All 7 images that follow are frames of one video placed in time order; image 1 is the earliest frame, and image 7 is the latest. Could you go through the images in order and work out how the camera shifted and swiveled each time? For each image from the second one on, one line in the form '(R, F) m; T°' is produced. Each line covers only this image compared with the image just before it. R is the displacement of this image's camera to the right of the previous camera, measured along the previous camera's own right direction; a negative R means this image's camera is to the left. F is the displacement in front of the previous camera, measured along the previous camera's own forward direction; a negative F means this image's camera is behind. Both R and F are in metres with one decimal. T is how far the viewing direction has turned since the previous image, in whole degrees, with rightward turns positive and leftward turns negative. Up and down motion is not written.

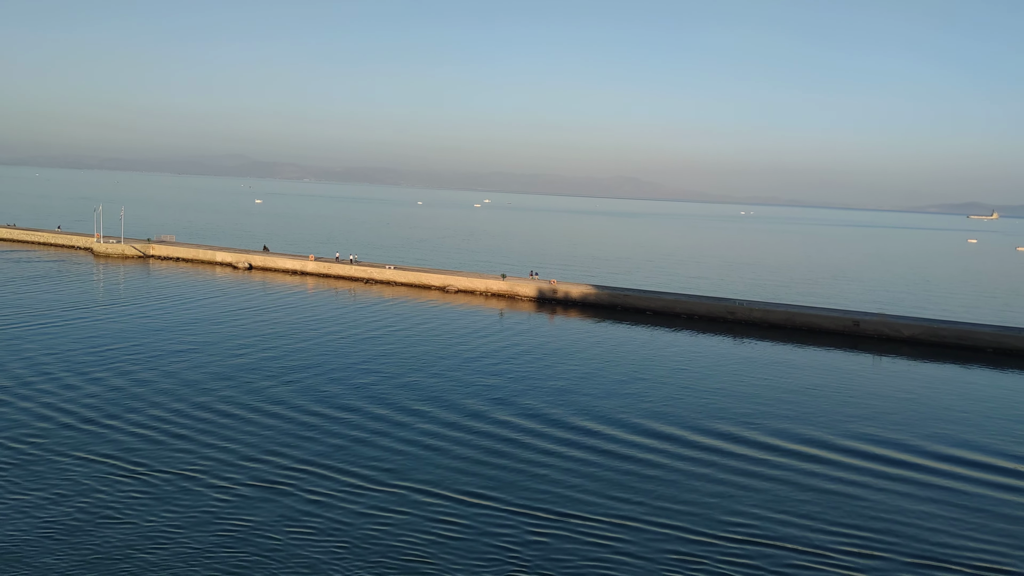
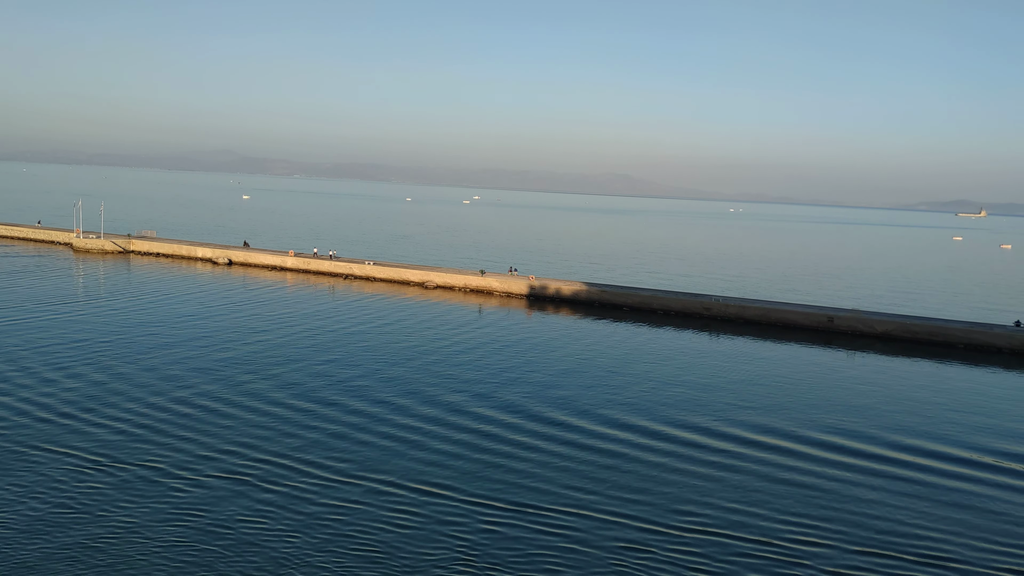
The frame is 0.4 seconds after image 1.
(+0.5, -0.1) m; +1°
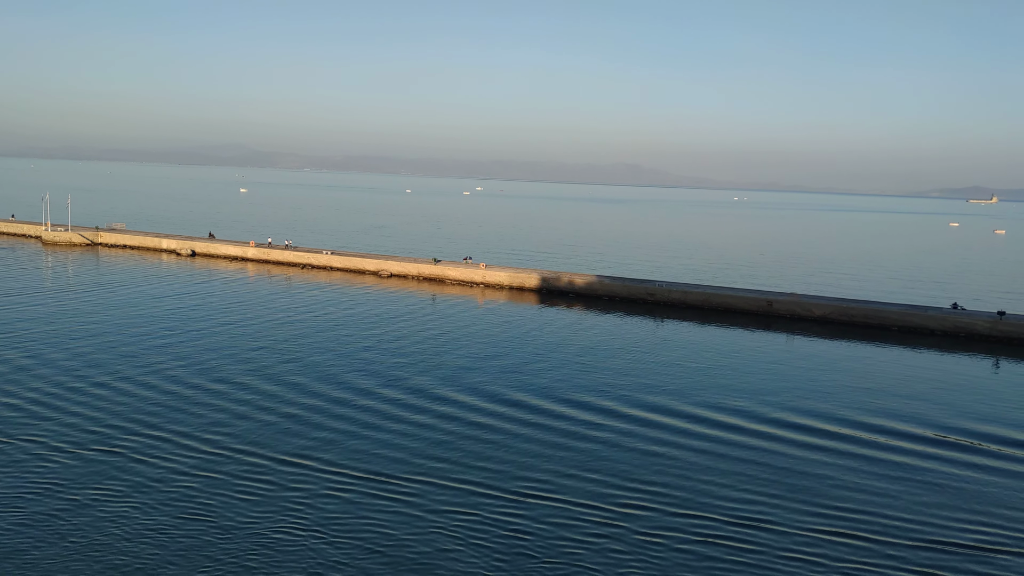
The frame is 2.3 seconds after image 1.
(+2.4, -0.6) m; -1°
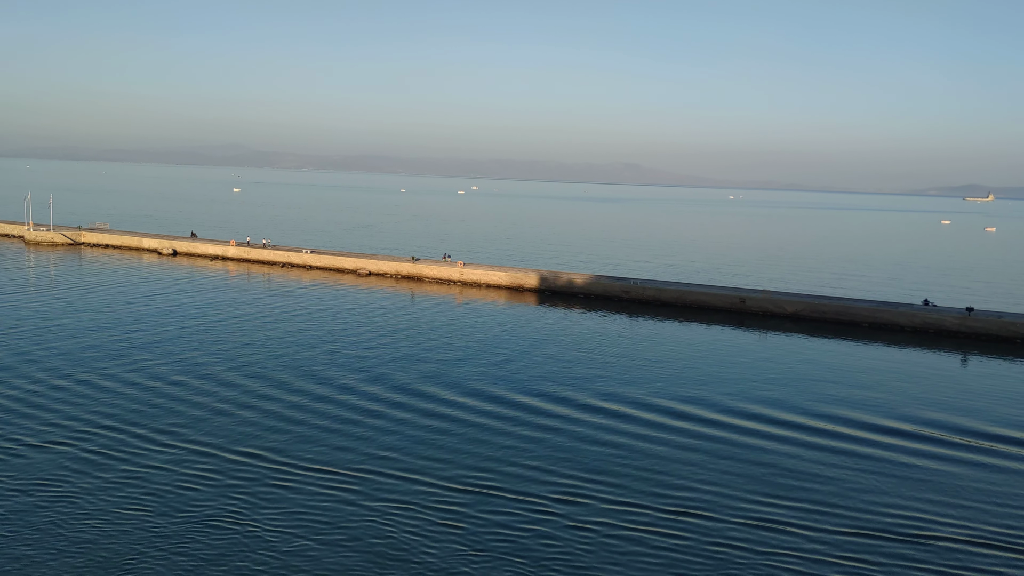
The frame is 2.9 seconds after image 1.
(+0.9, -0.2) m; 0°
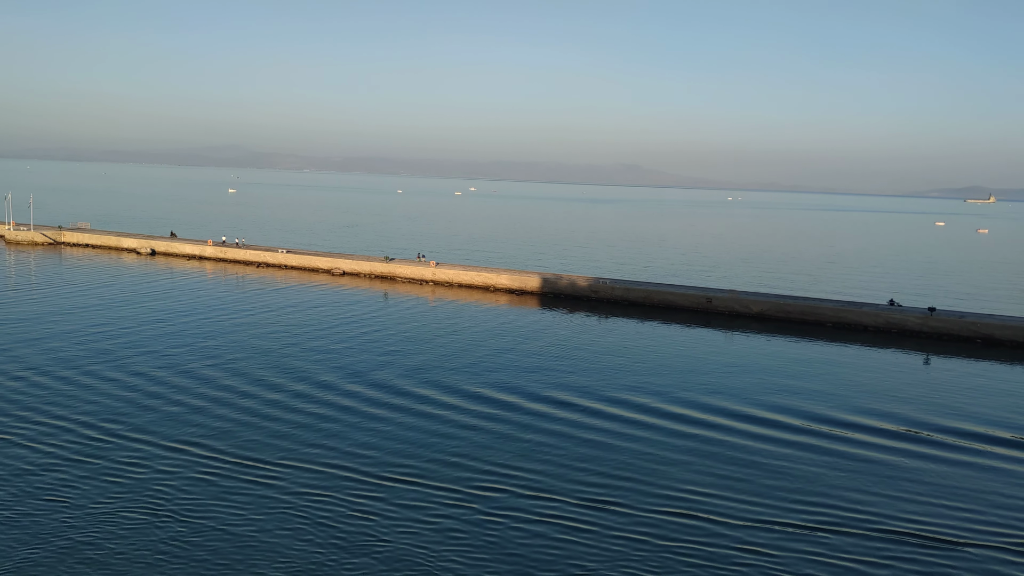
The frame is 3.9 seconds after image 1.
(+1.2, -0.3) m; 0°
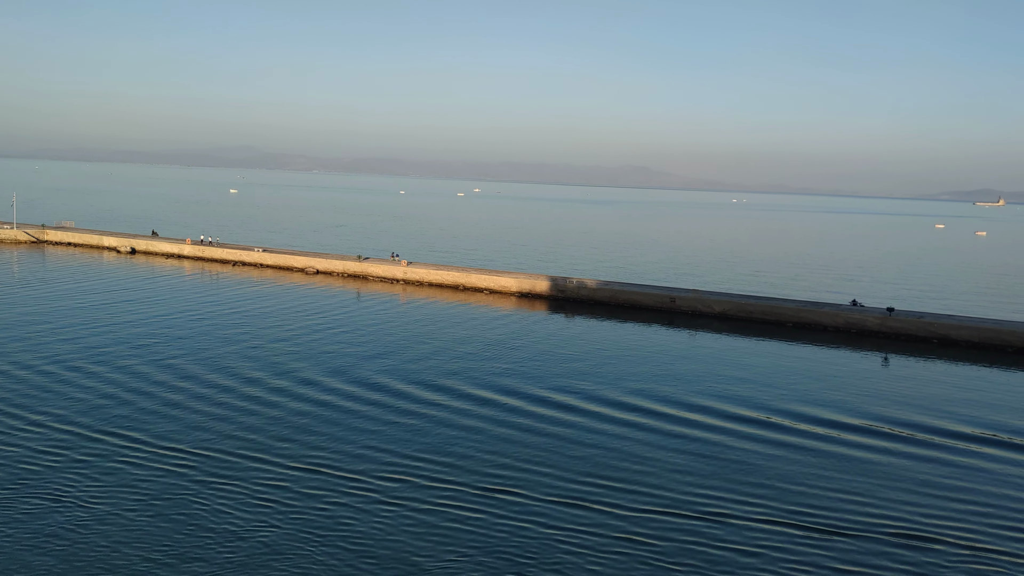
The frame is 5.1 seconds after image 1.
(+1.6, -0.3) m; -1°
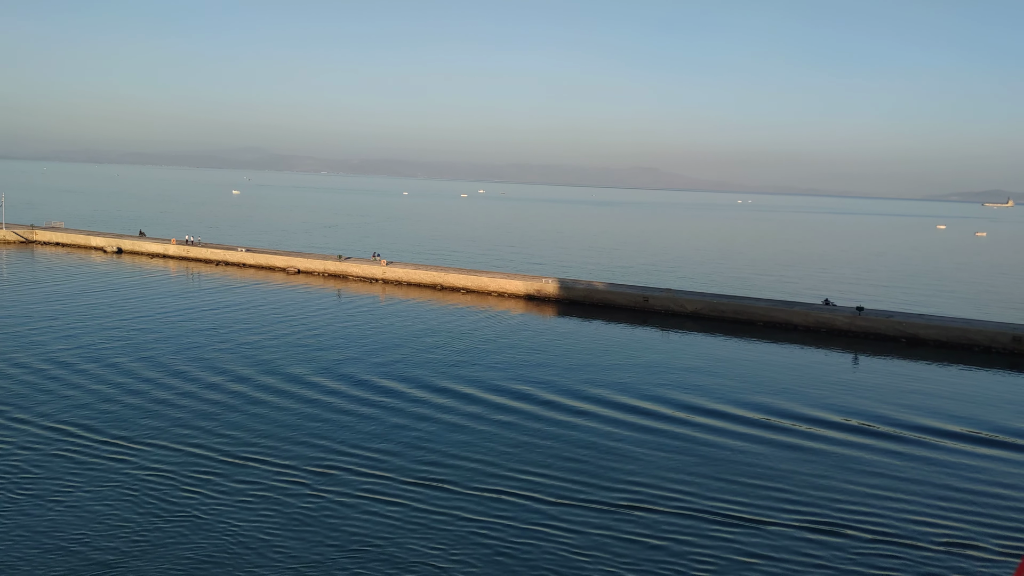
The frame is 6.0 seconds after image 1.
(+1.2, -0.3) m; -1°
